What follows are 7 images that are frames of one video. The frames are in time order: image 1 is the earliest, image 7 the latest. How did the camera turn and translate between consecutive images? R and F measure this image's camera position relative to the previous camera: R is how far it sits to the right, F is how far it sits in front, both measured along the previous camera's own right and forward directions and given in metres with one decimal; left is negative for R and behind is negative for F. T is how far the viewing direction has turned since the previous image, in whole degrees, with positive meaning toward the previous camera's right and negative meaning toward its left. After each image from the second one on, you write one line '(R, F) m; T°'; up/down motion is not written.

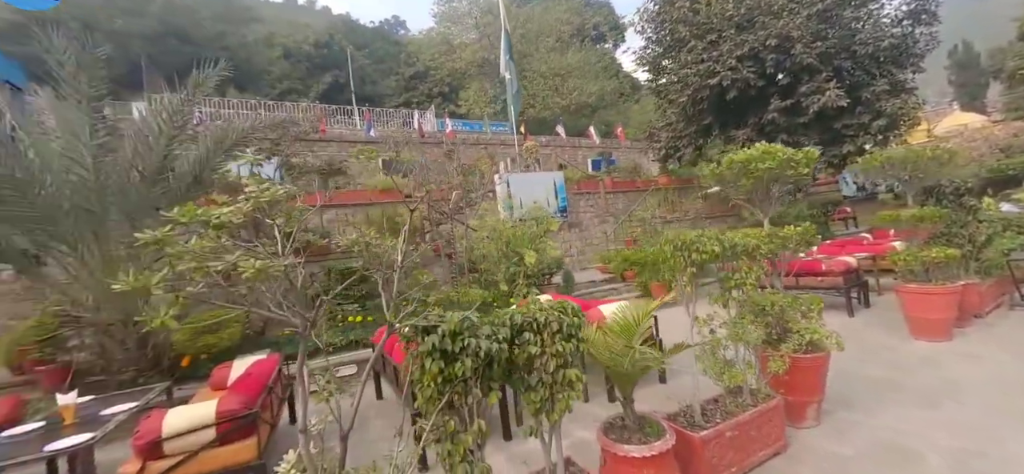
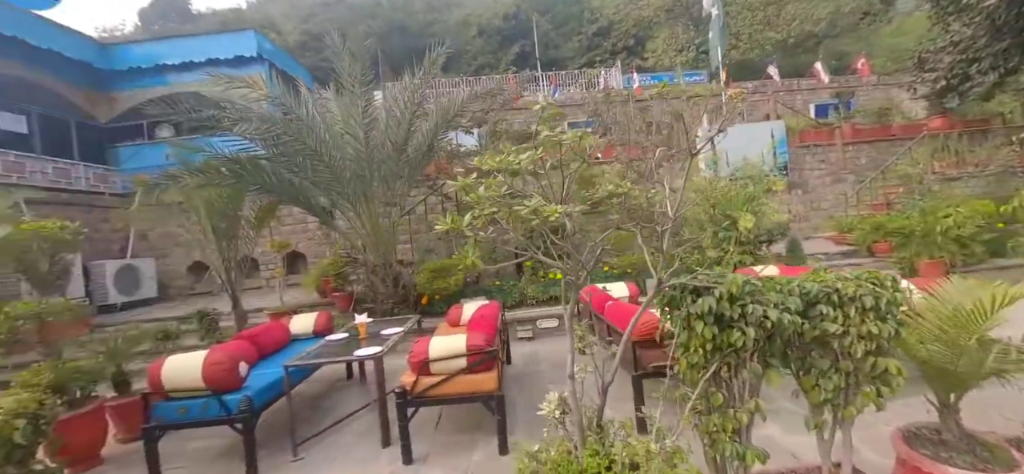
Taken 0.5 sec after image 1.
(-0.3, 0.0) m; -24°
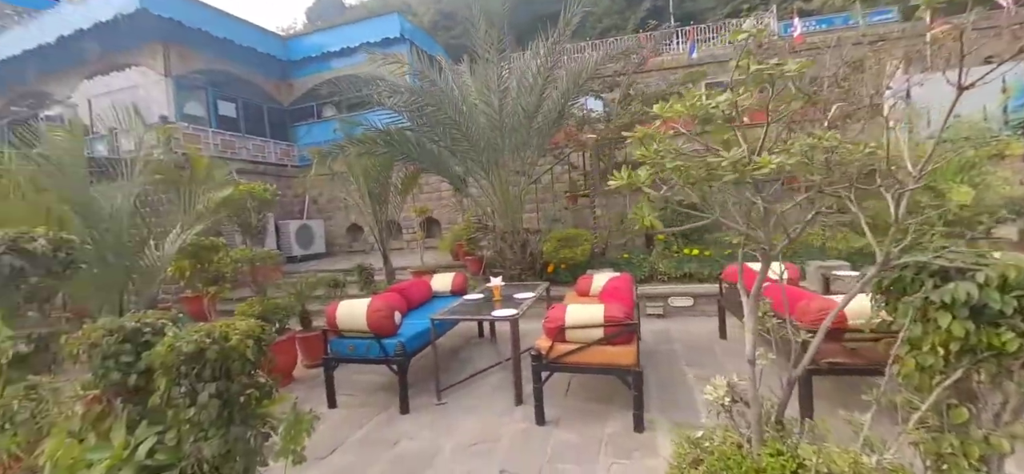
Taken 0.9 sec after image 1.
(-0.2, +0.1) m; -16°
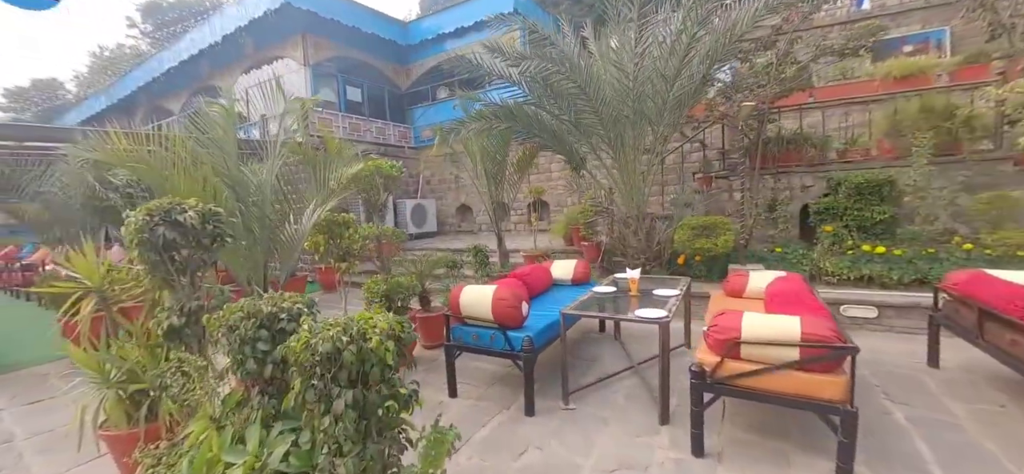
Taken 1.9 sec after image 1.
(-0.3, +0.4) m; -13°
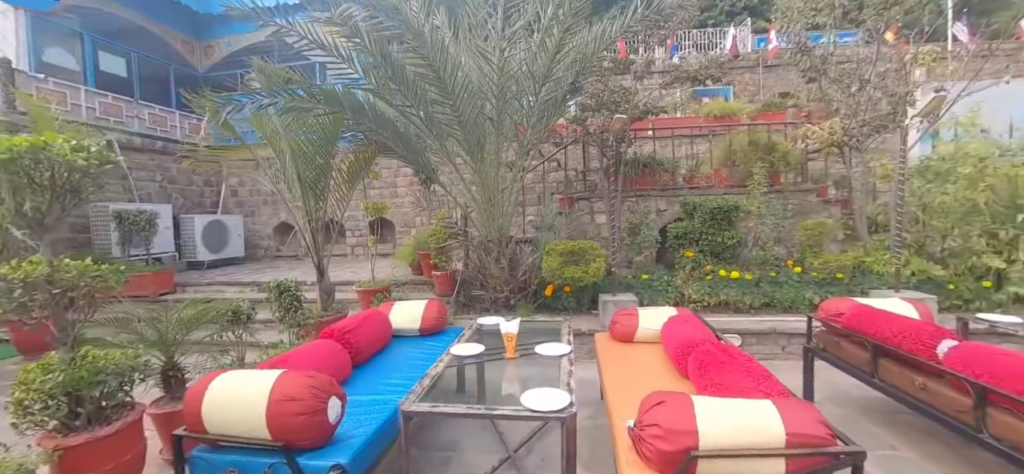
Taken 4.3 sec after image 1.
(+0.2, +1.0) m; +21°
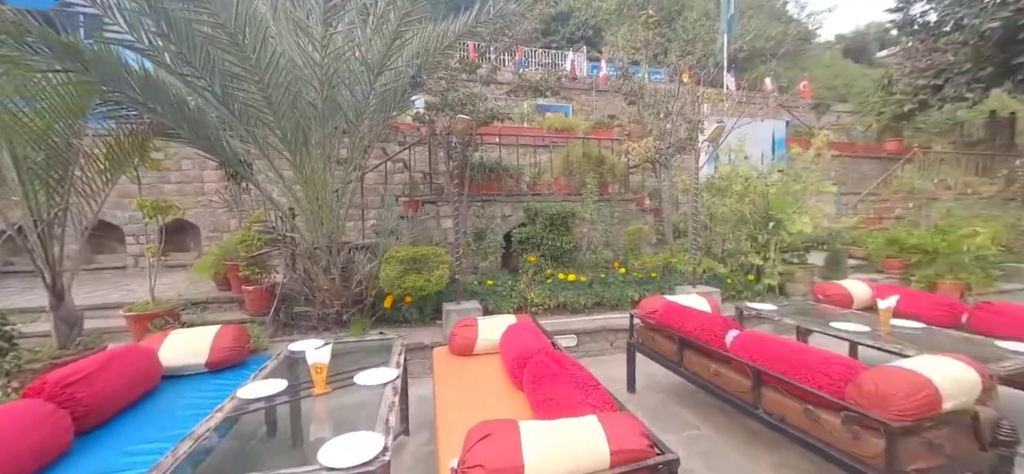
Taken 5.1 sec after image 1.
(+0.2, +0.2) m; +20°
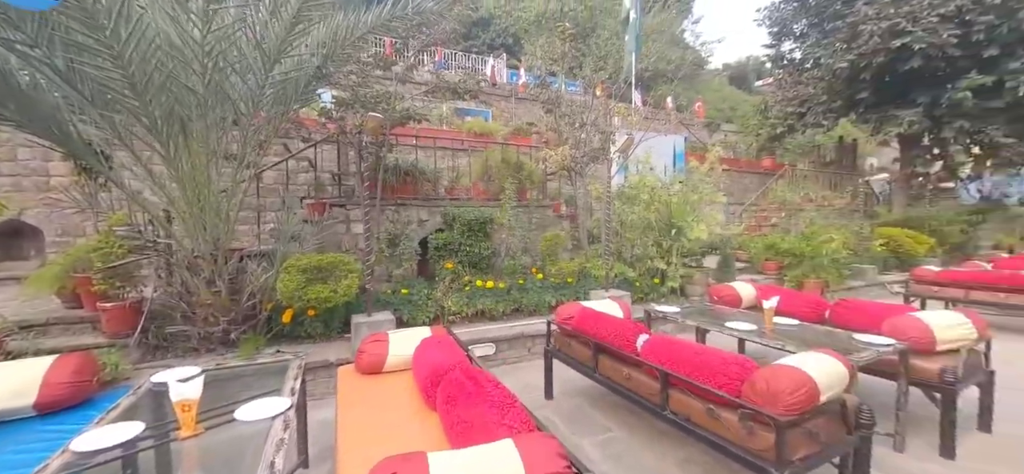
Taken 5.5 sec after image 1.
(0.0, +0.1) m; +11°
